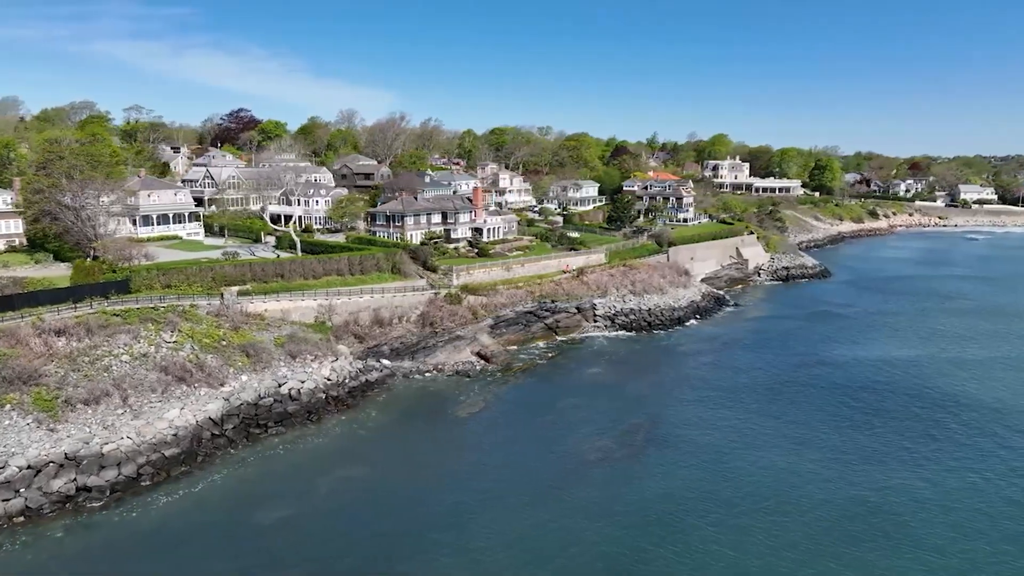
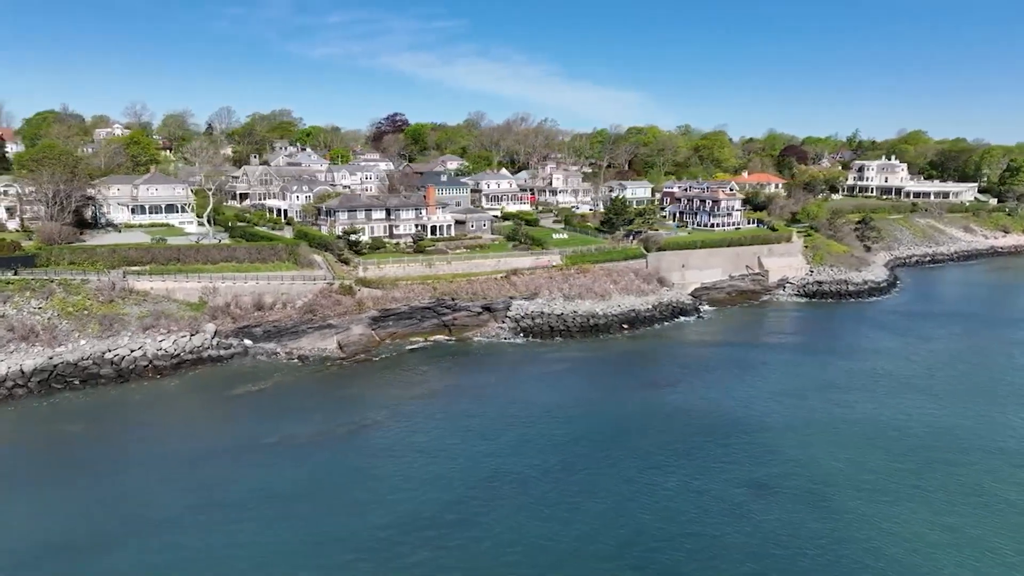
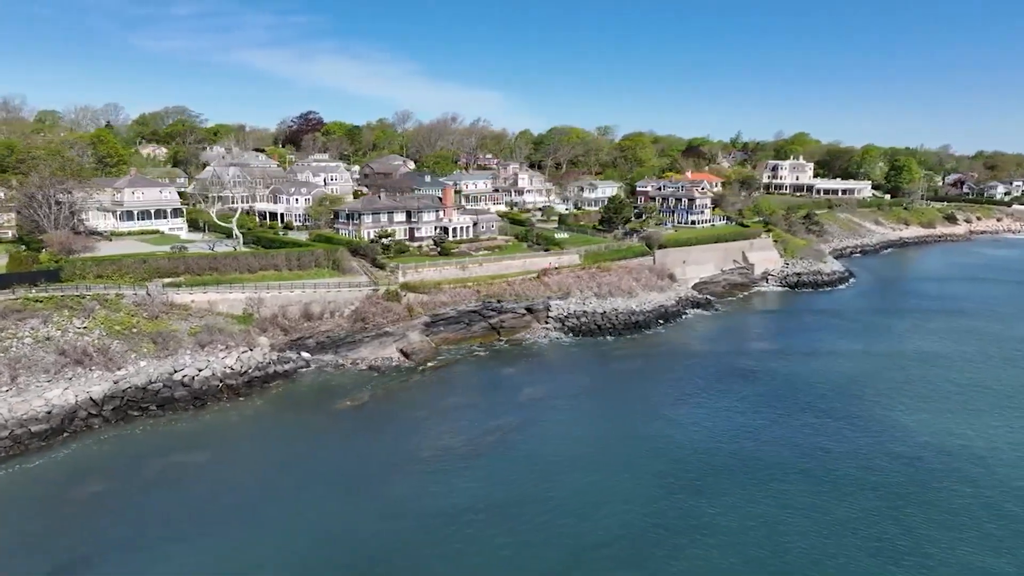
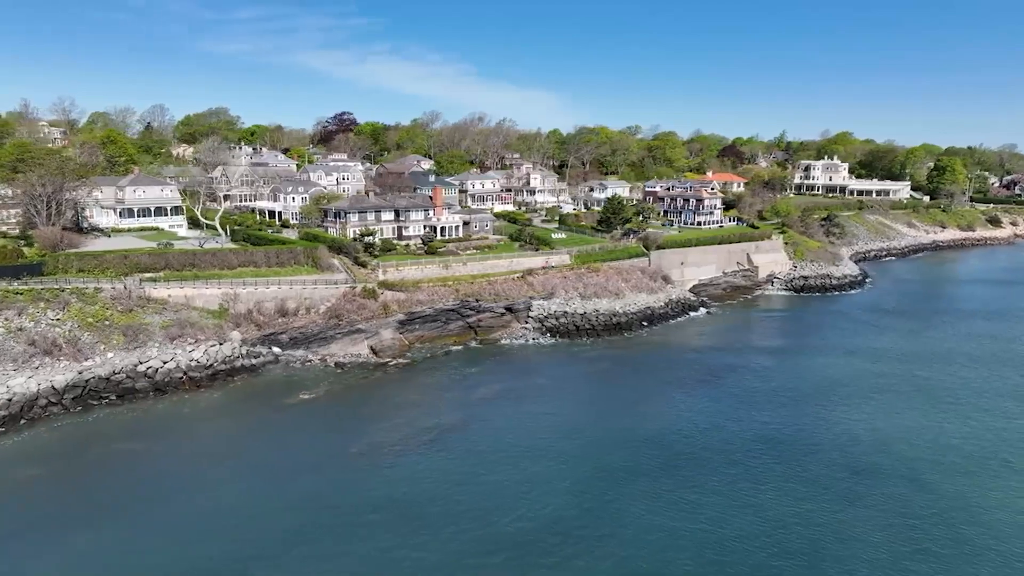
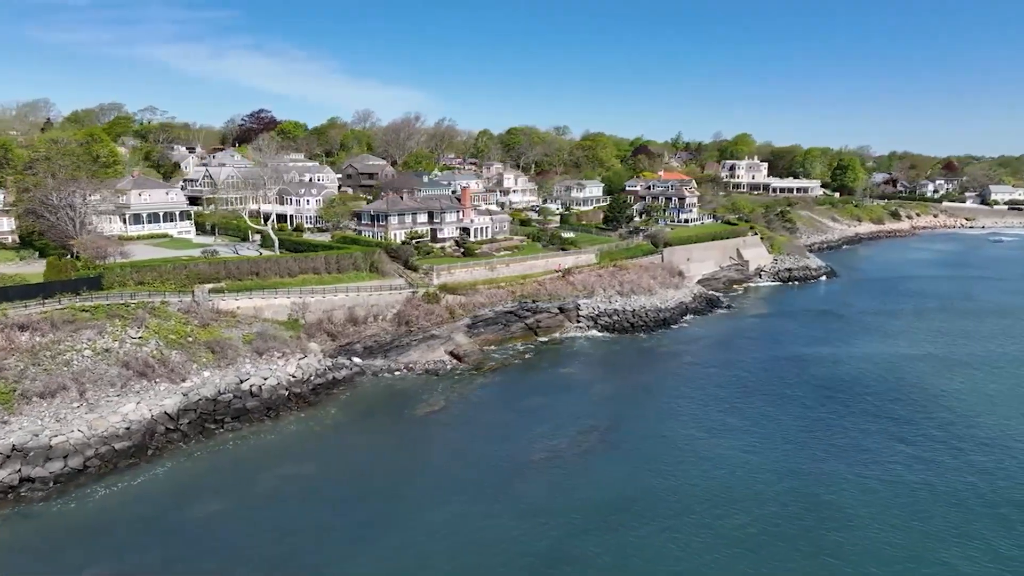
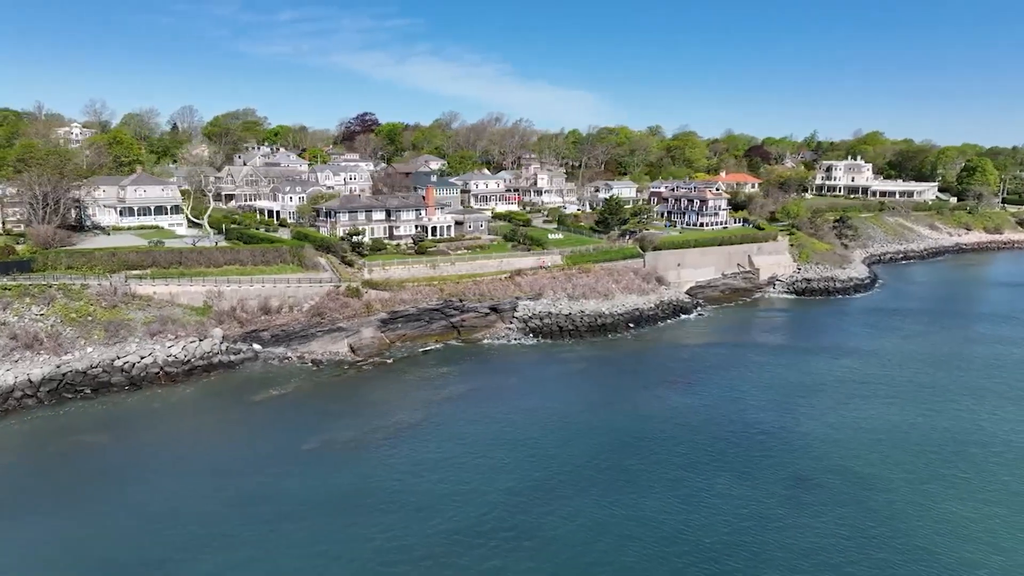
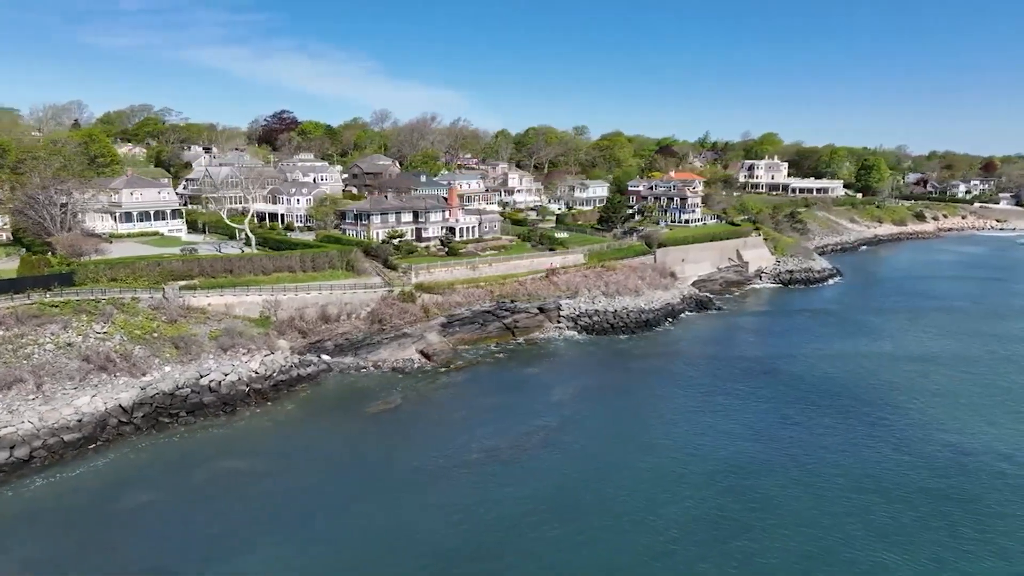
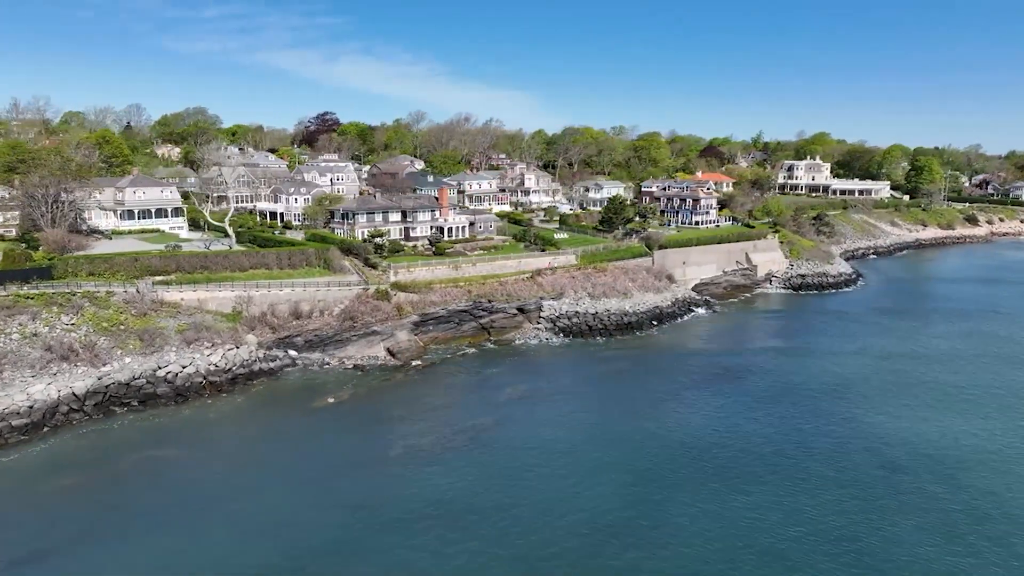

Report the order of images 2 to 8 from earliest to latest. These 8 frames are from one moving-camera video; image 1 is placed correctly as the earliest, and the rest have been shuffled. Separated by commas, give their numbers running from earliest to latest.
5, 7, 3, 8, 4, 6, 2
